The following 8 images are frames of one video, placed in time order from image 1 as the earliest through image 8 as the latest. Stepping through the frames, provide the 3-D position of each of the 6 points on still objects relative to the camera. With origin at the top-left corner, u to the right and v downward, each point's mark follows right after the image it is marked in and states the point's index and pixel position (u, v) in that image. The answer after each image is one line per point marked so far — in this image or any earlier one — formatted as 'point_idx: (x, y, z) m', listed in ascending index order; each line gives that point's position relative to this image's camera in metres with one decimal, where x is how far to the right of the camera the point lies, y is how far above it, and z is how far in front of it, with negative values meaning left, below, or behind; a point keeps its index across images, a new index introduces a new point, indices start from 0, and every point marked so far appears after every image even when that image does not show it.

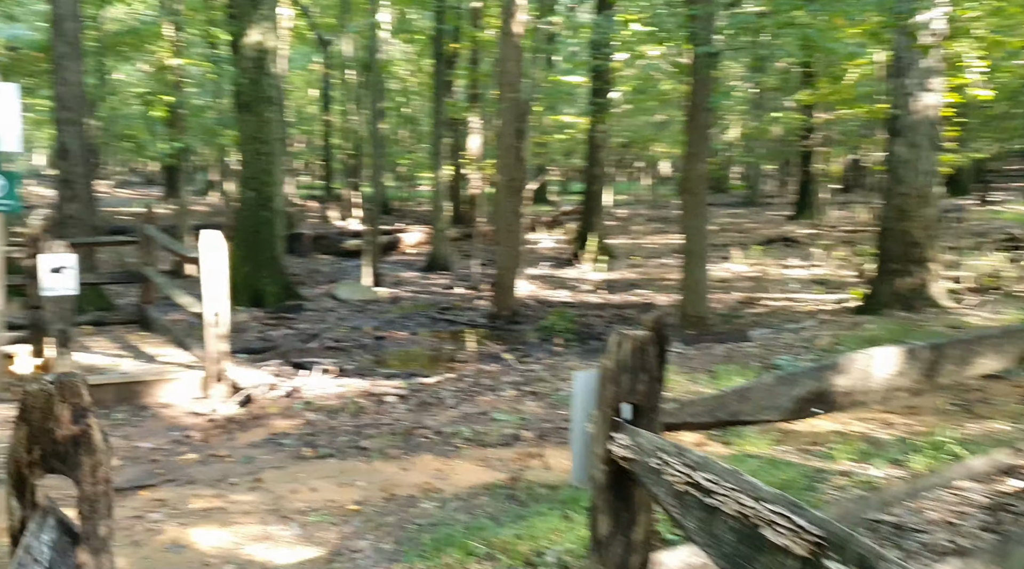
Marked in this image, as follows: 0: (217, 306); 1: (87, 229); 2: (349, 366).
0: (-2.5, -0.2, +7.3) m
1: (-6.3, +0.8, +12.5) m
2: (-1.8, -0.9, +9.1) m
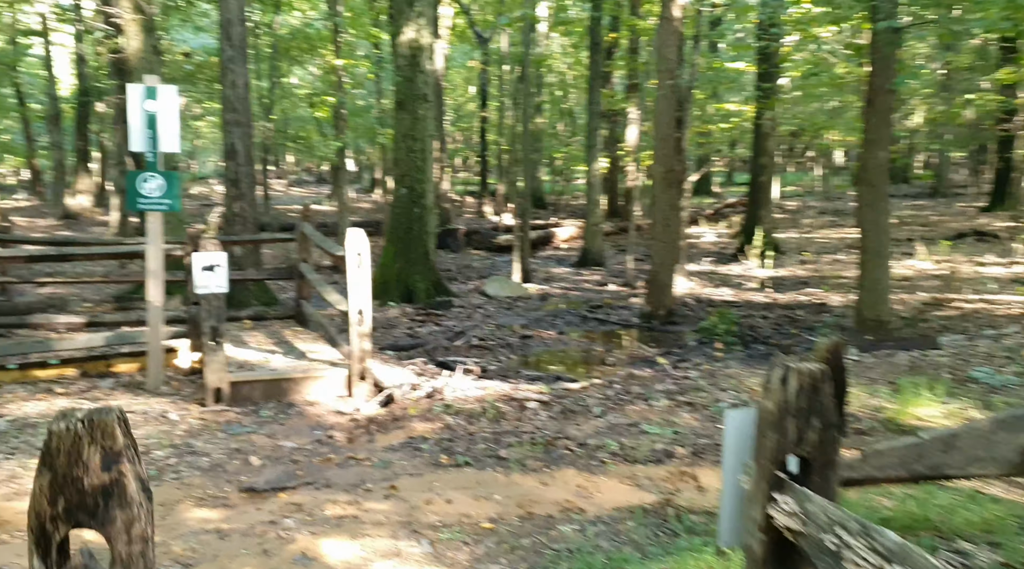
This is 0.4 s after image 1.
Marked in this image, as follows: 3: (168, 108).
0: (-1.3, -0.2, +7.2) m
1: (-4.0, +0.9, +13.0) m
2: (-0.2, -0.8, +8.8) m
3: (-3.0, +1.5, +7.4) m
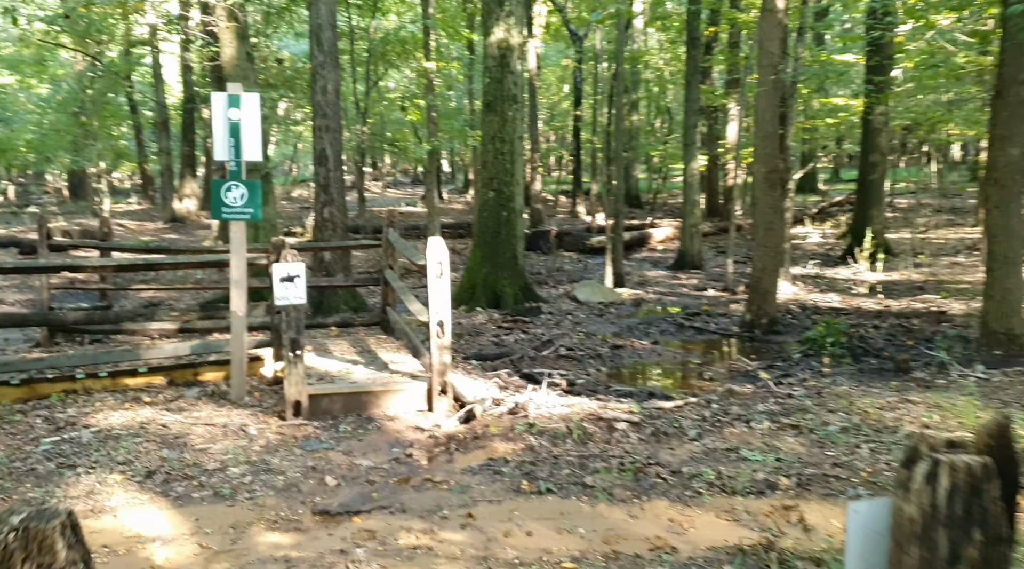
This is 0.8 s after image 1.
0: (-0.6, -0.2, +6.9) m
1: (-2.6, +0.8, +13.0) m
2: (+0.7, -0.9, +8.4) m
3: (-2.2, +1.4, +7.3) m
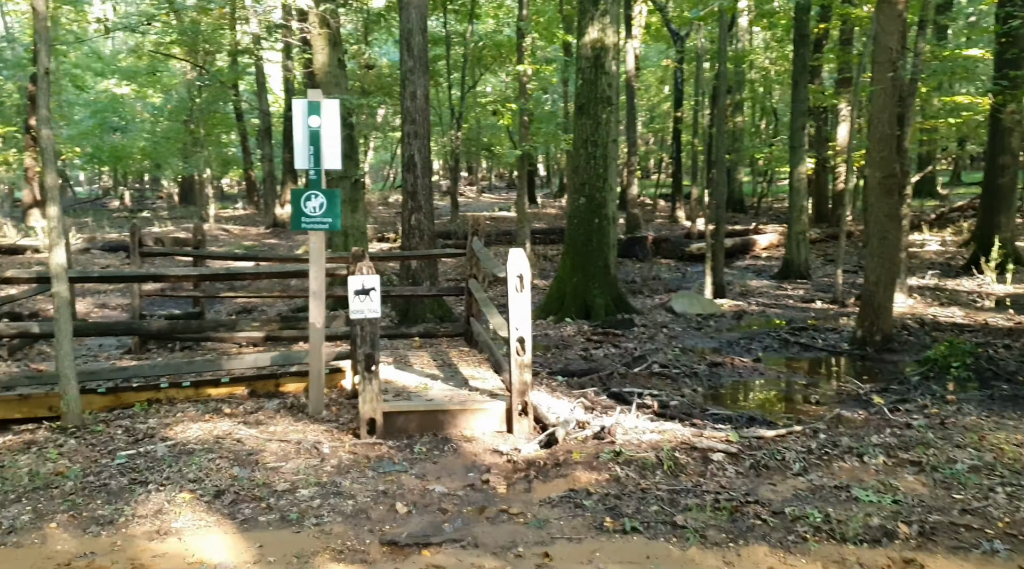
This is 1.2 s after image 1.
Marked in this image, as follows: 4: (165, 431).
0: (+0.1, -0.4, +6.5) m
1: (-1.3, +0.7, +12.8) m
2: (+1.5, -1.1, +7.9) m
3: (-1.5, +1.3, +7.1) m
4: (-2.8, -1.2, +6.8) m
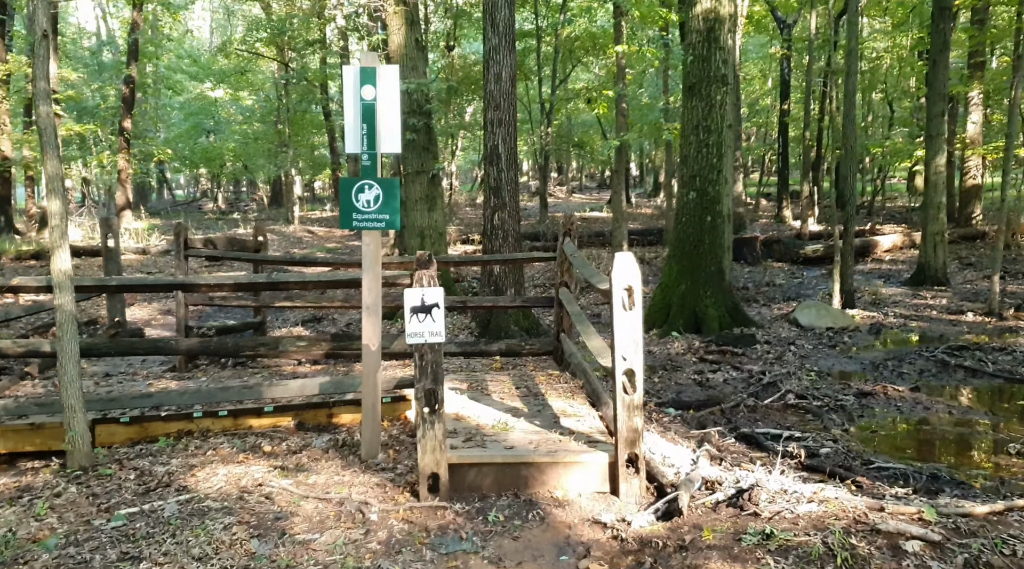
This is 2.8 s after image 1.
0: (+0.7, -0.4, +4.9) m
1: (0.0, +0.6, +11.3) m
2: (+2.2, -1.2, +6.1) m
3: (-0.8, +1.2, +5.6) m
4: (-2.1, -1.2, +5.5) m
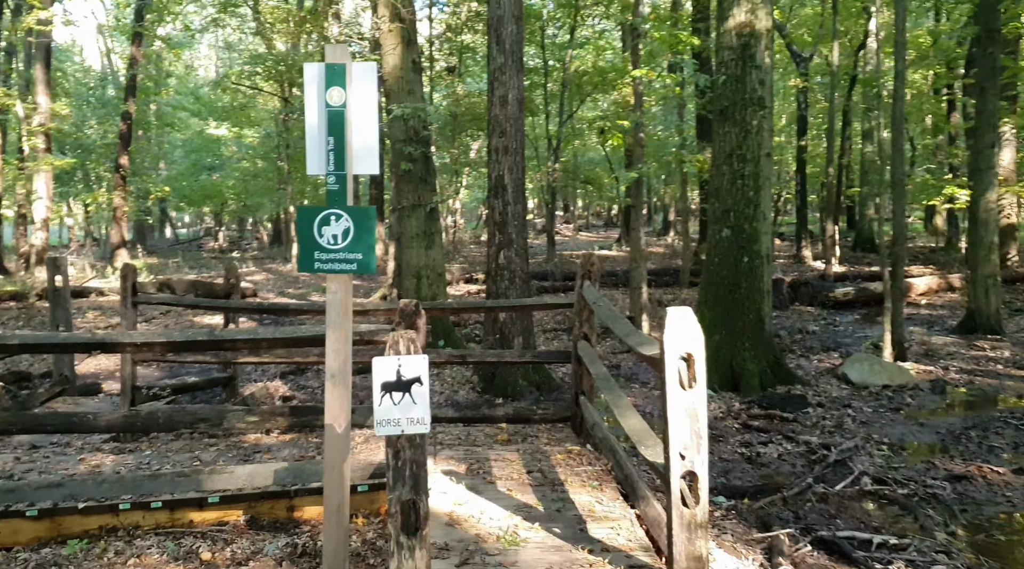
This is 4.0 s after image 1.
0: (+0.7, -0.7, +3.5) m
1: (+0.1, 0.0, +10.0) m
2: (+2.3, -1.5, +4.6) m
3: (-0.7, +0.9, +4.3) m
4: (-2.1, -1.5, +4.1) m
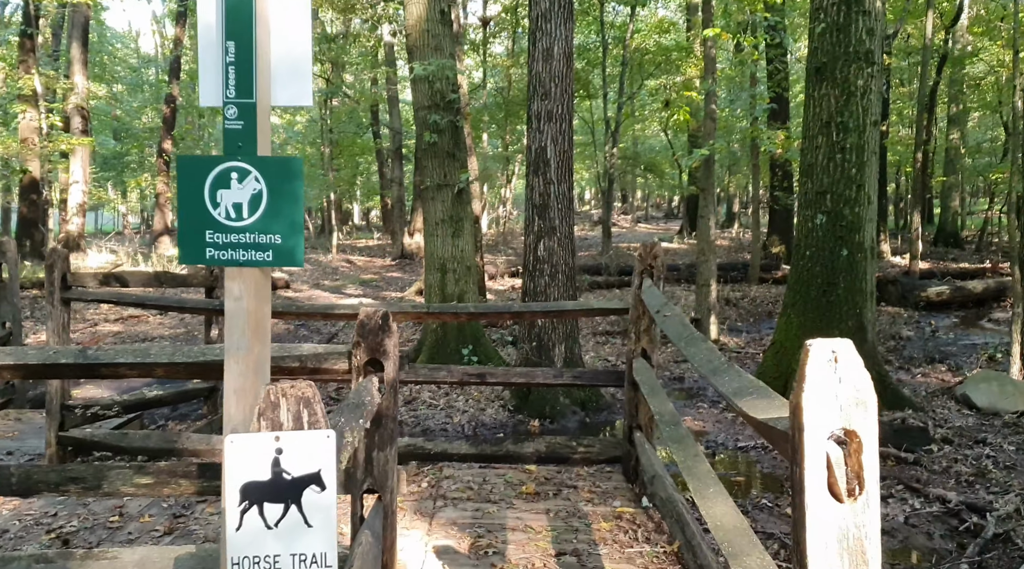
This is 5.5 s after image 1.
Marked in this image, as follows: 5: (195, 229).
0: (+0.7, -0.8, +1.8) m
1: (+0.5, +0.1, +8.3) m
2: (+2.3, -1.5, +2.8) m
3: (-0.7, +0.9, +2.7) m
4: (-2.1, -1.5, +2.6) m
5: (-1.0, +0.2, +2.7) m
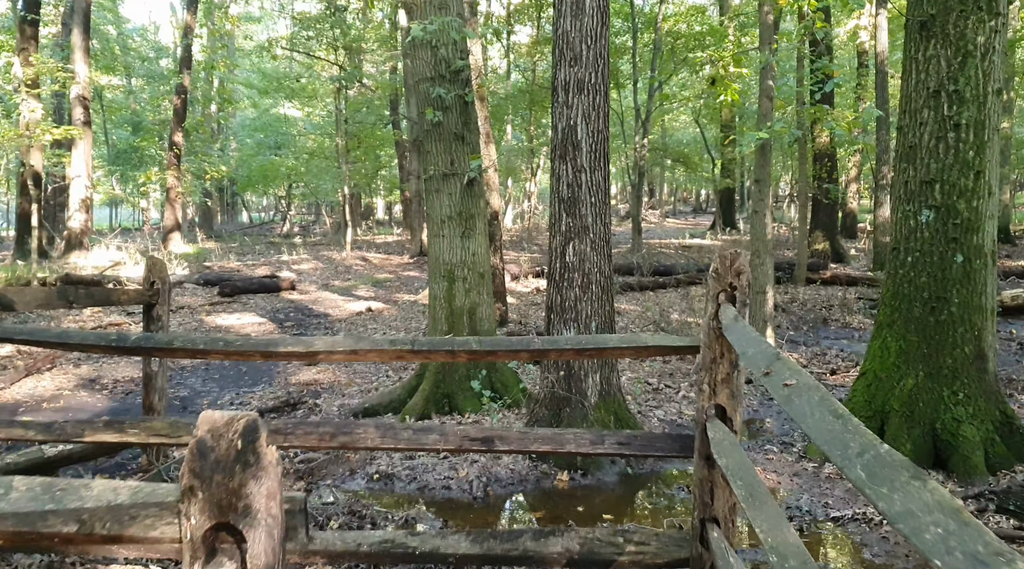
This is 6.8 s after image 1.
0: (+0.7, -0.9, +0.1) m
1: (+0.7, -0.1, +6.6) m
2: (+2.3, -1.7, +1.1) m
3: (-0.7, +0.8, +1.0) m
4: (-2.1, -1.7, +1.0) m
5: (-1.0, 0.0, +1.1) m
